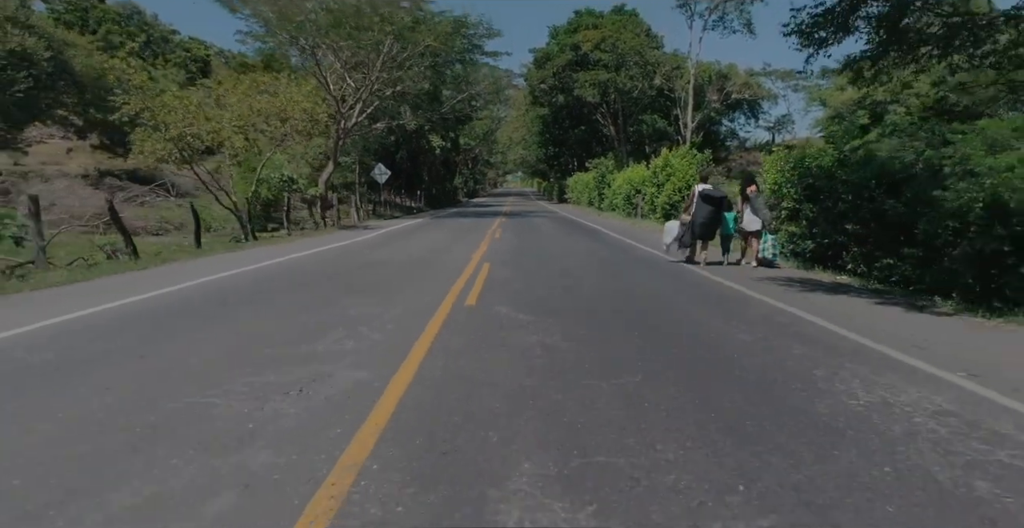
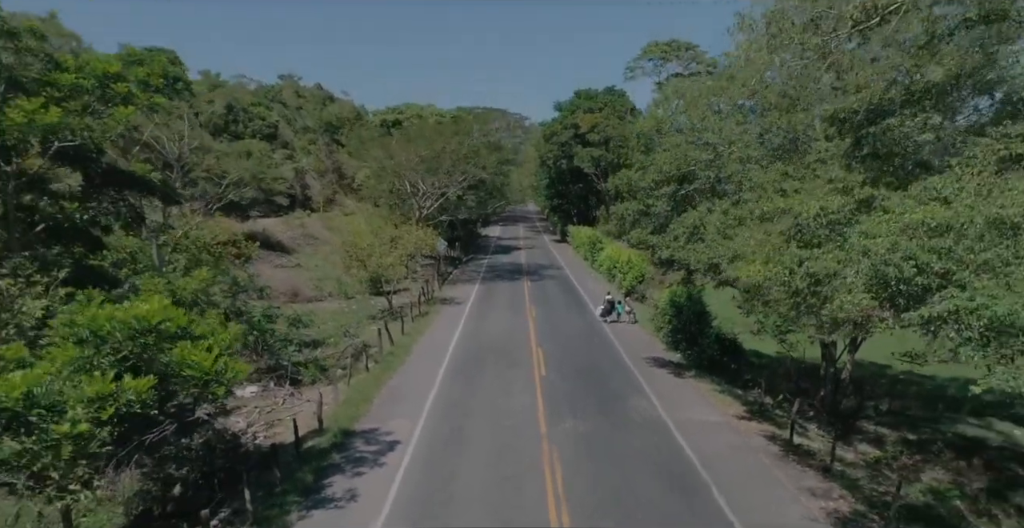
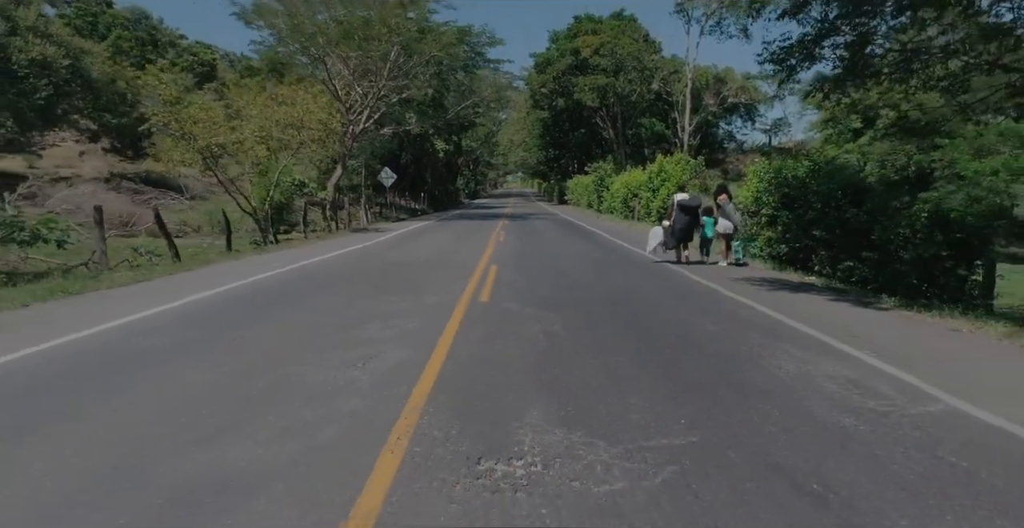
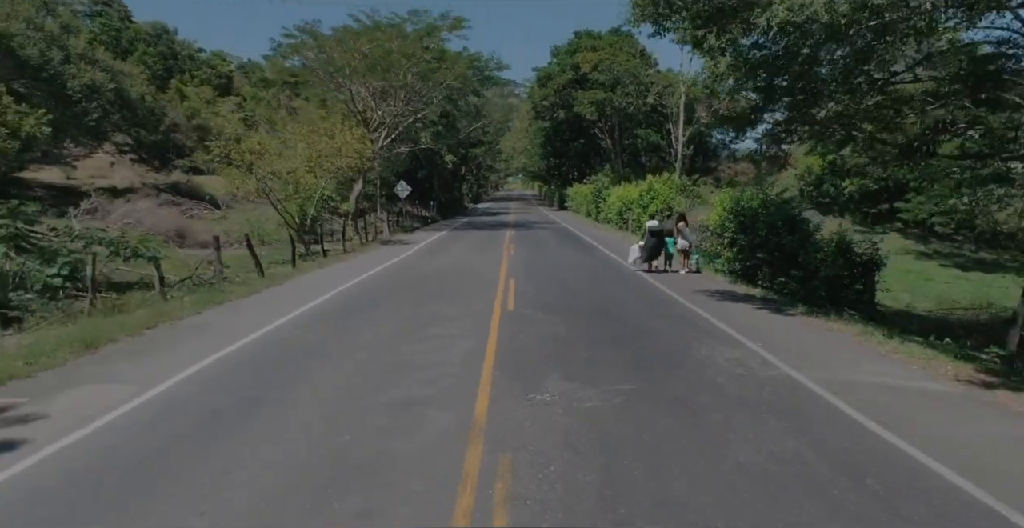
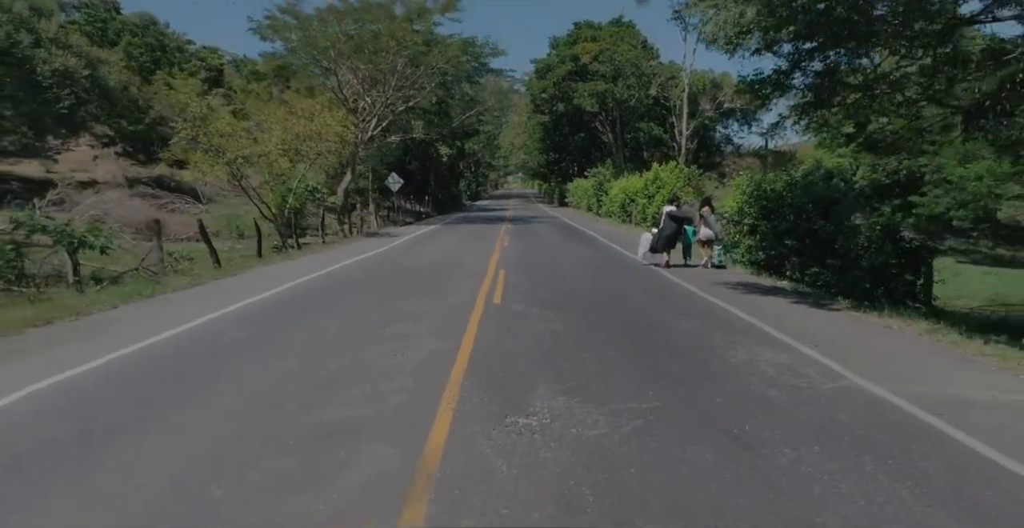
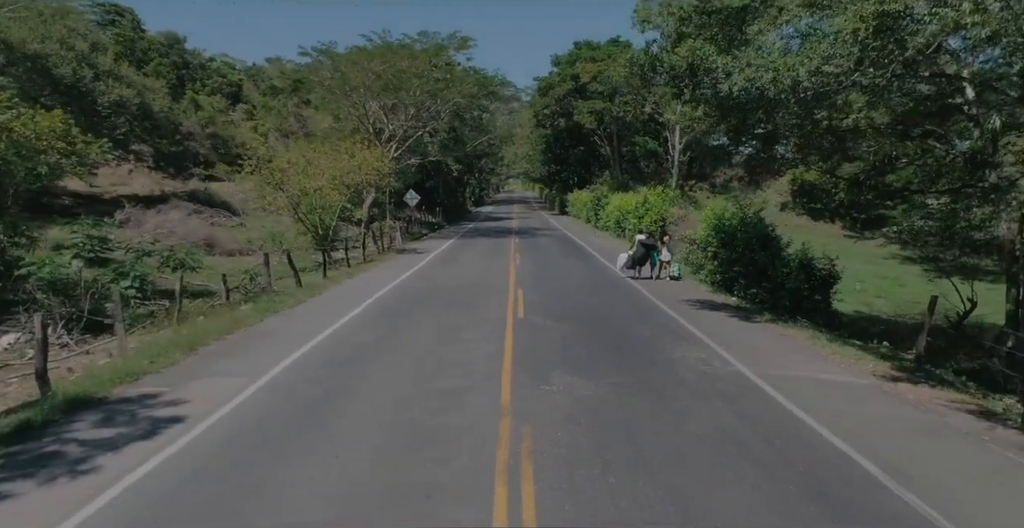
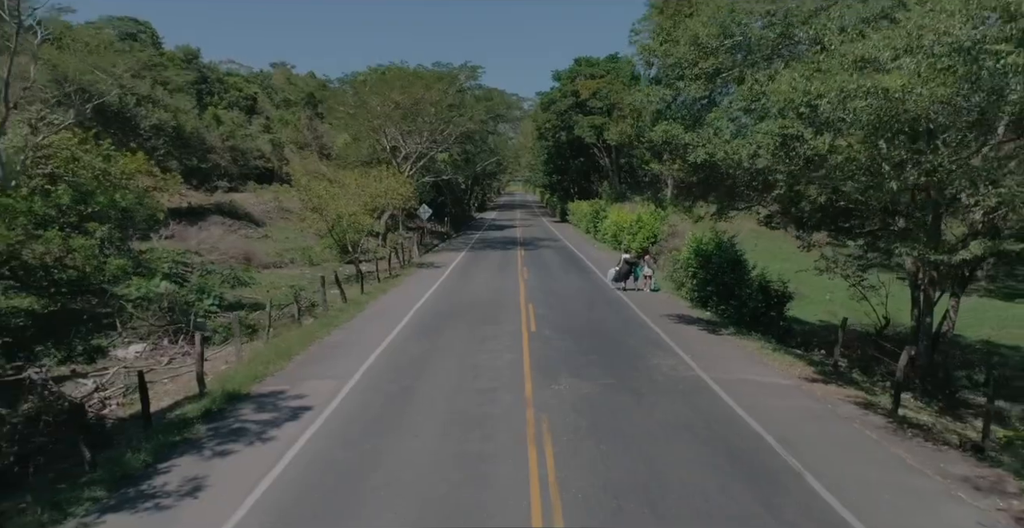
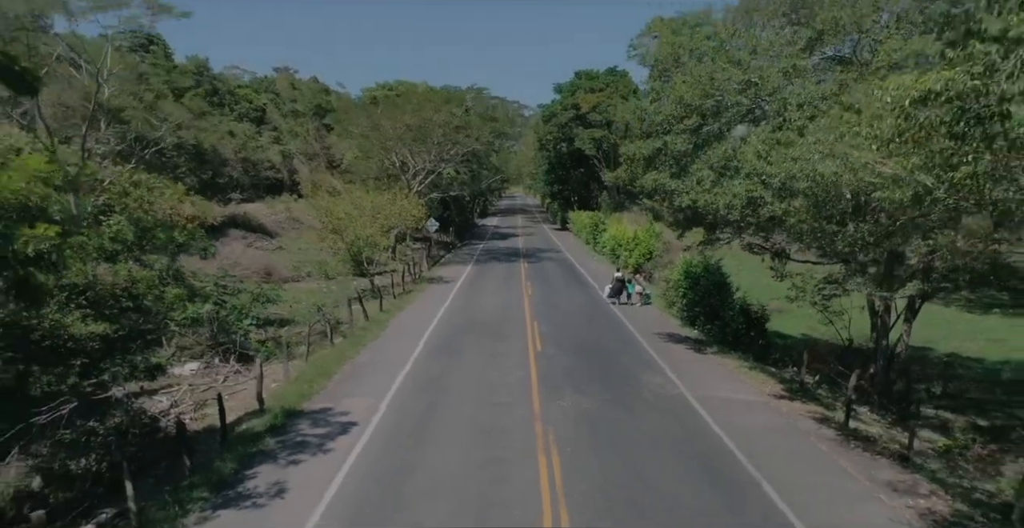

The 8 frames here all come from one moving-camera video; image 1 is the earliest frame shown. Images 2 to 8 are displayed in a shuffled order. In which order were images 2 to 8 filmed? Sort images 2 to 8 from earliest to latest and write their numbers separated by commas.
3, 5, 4, 6, 7, 8, 2
